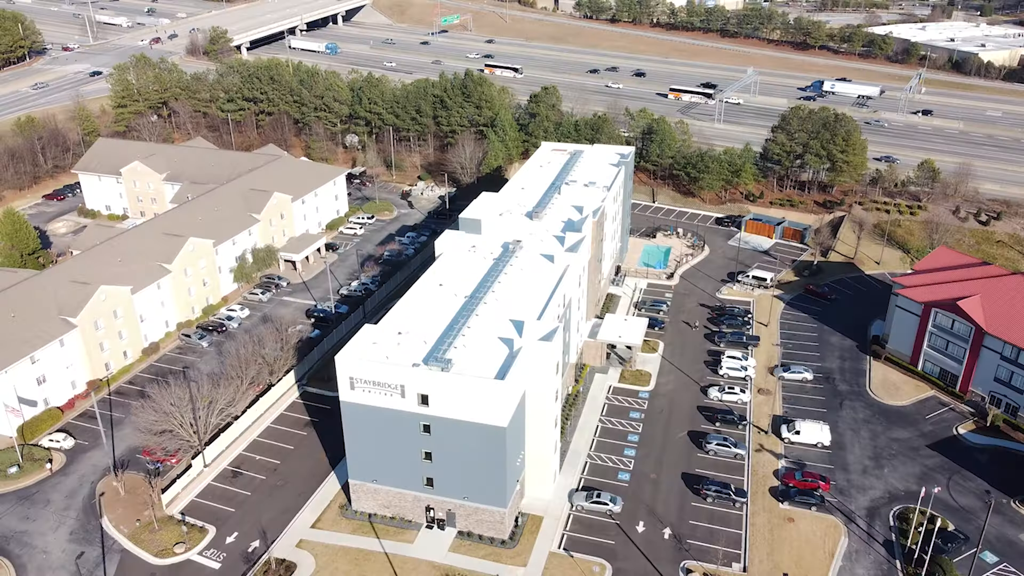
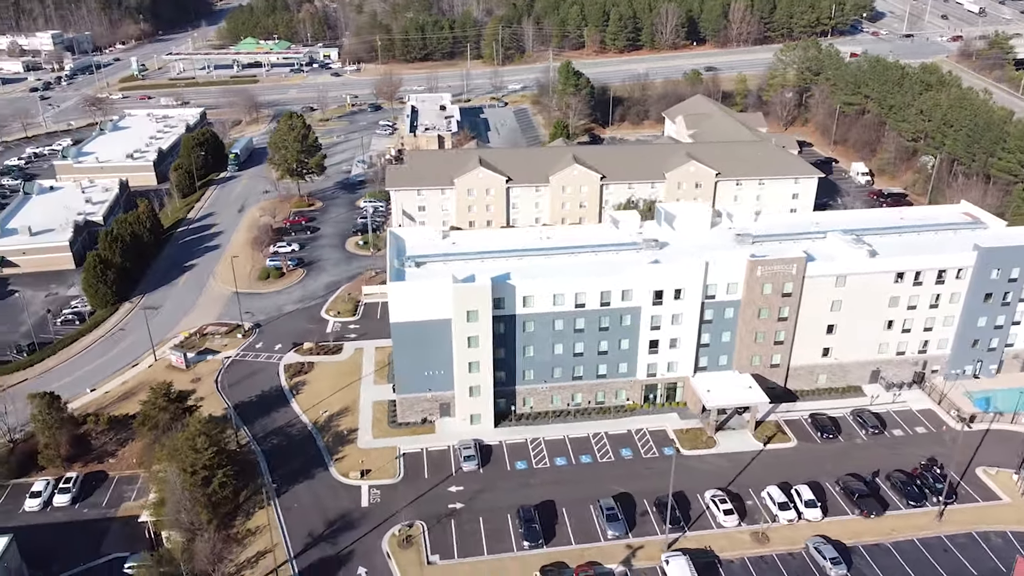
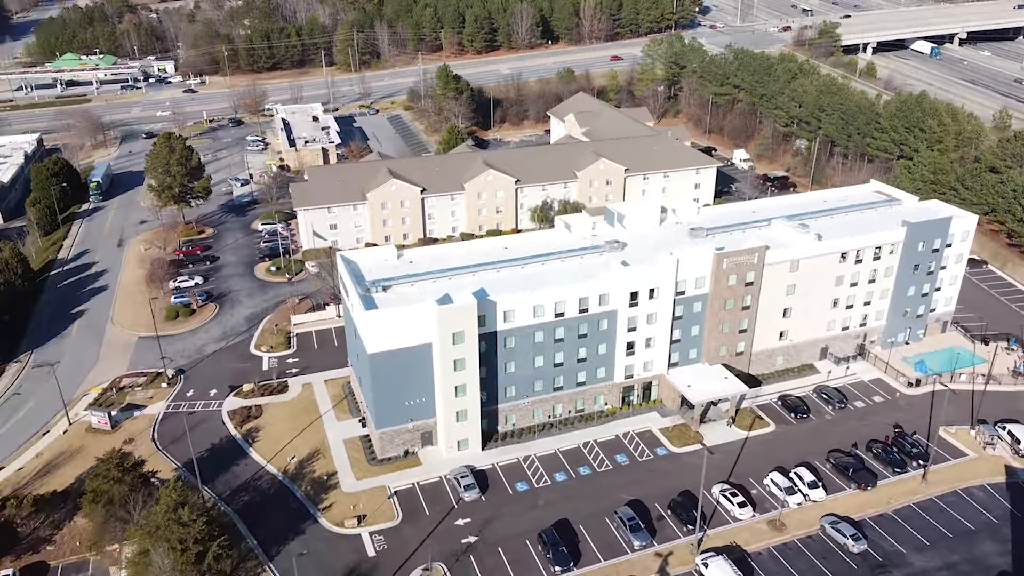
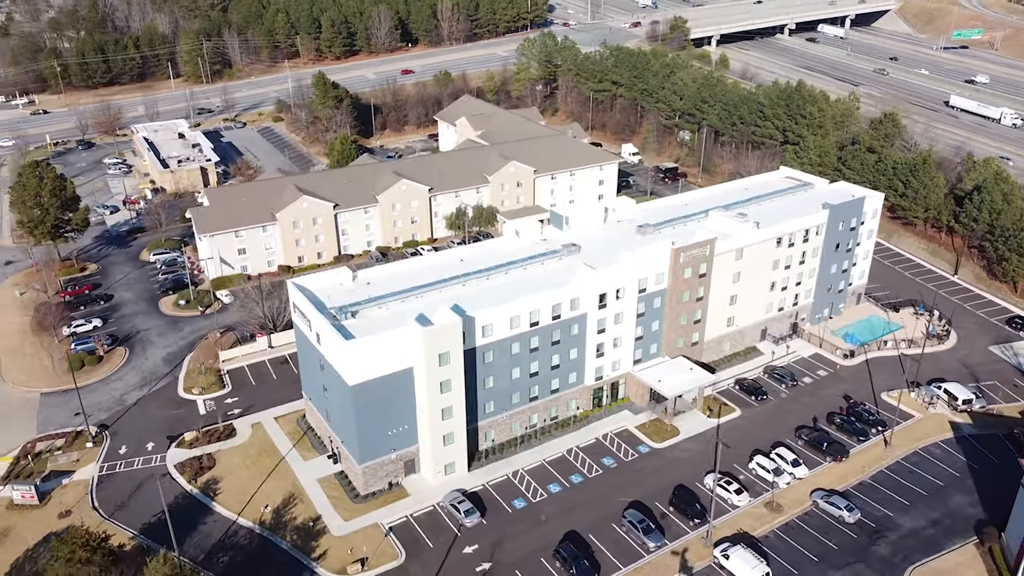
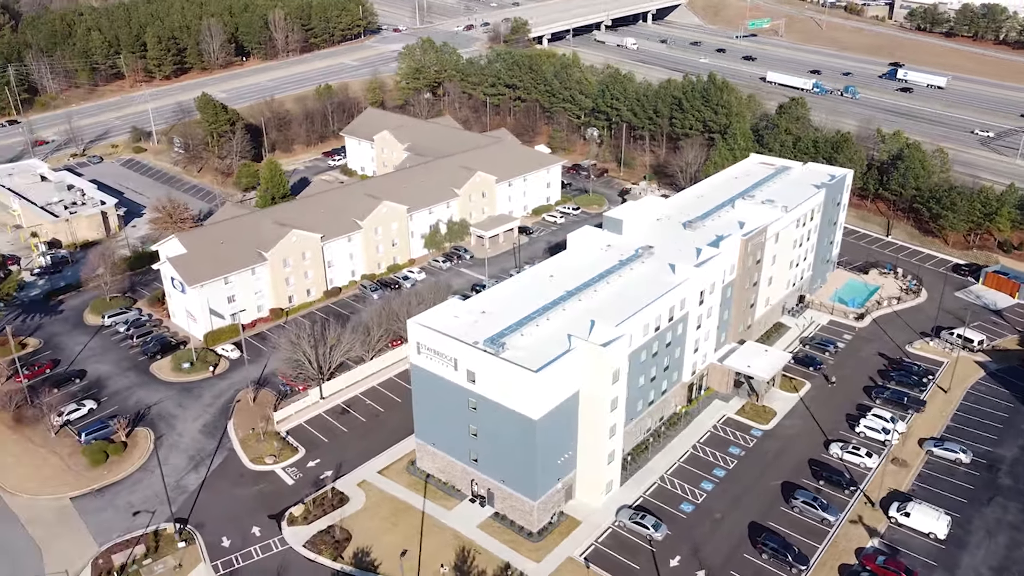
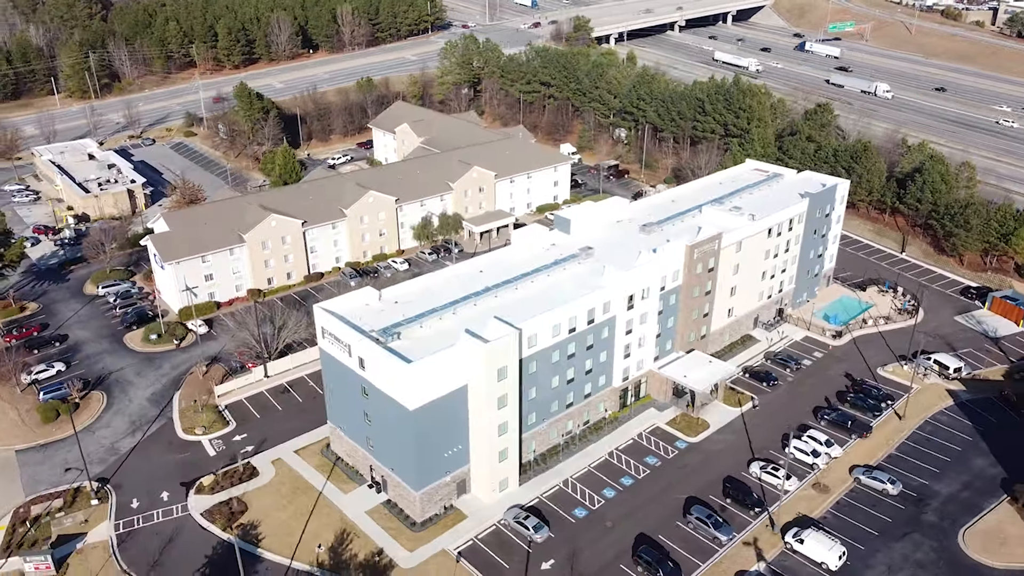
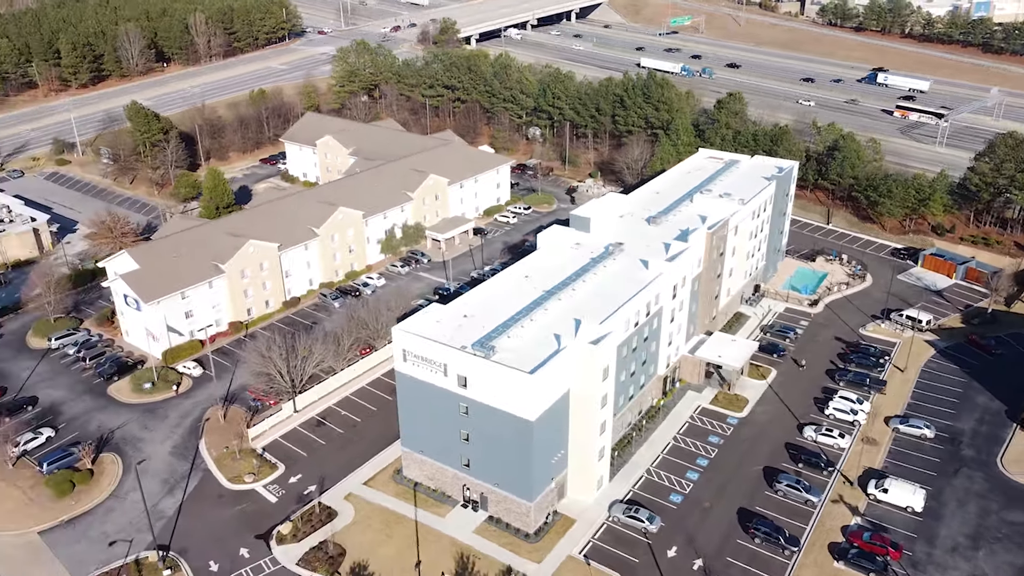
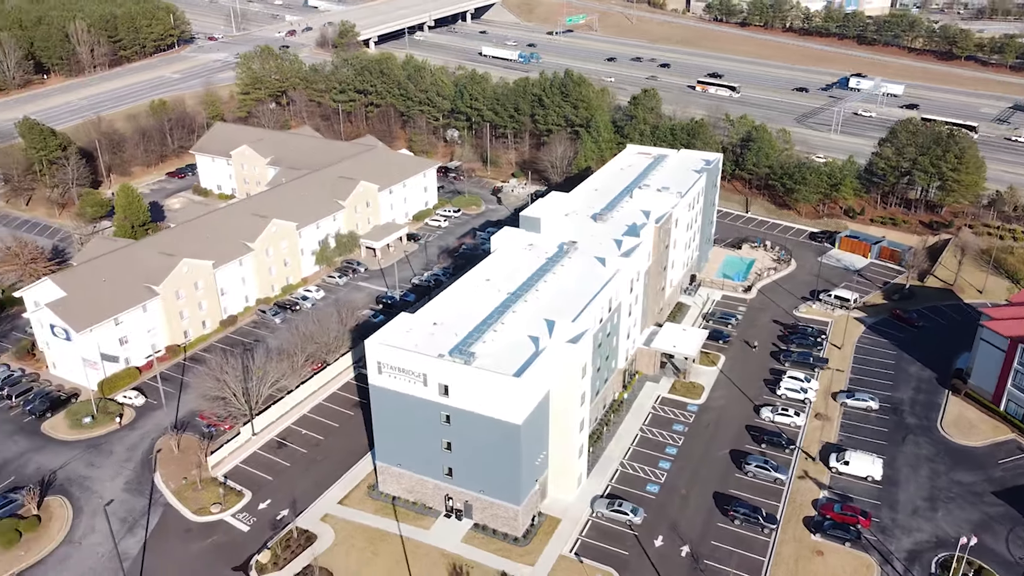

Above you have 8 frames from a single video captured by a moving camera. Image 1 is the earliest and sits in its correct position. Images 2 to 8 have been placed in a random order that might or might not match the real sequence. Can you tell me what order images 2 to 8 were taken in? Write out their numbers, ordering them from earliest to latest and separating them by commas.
8, 7, 5, 6, 4, 3, 2
